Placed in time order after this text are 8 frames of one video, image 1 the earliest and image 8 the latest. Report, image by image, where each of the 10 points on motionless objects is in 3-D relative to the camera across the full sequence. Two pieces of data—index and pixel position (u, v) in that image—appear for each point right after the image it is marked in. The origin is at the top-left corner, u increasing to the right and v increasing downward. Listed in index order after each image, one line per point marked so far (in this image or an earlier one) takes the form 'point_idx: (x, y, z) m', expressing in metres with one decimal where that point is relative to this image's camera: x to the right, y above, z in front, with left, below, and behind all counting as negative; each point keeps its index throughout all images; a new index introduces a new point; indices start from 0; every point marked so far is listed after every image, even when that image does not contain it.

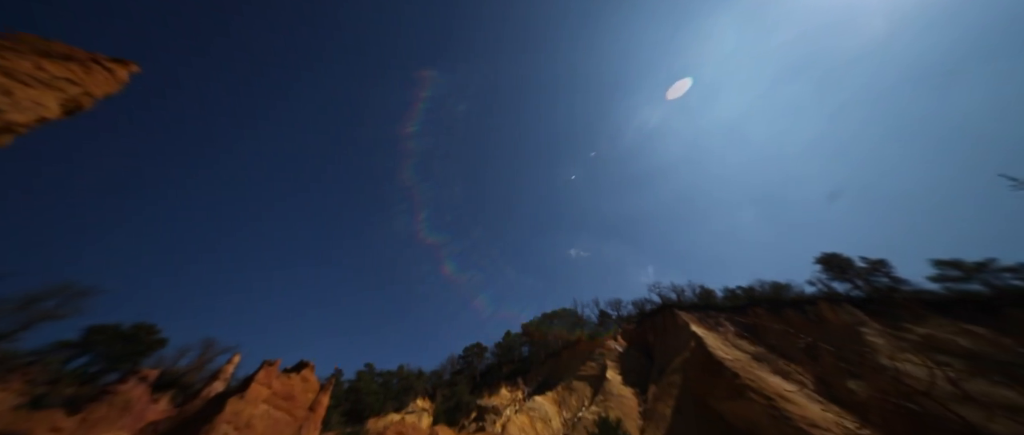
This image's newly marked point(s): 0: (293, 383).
0: (-9.3, -7.4, +11.3) m
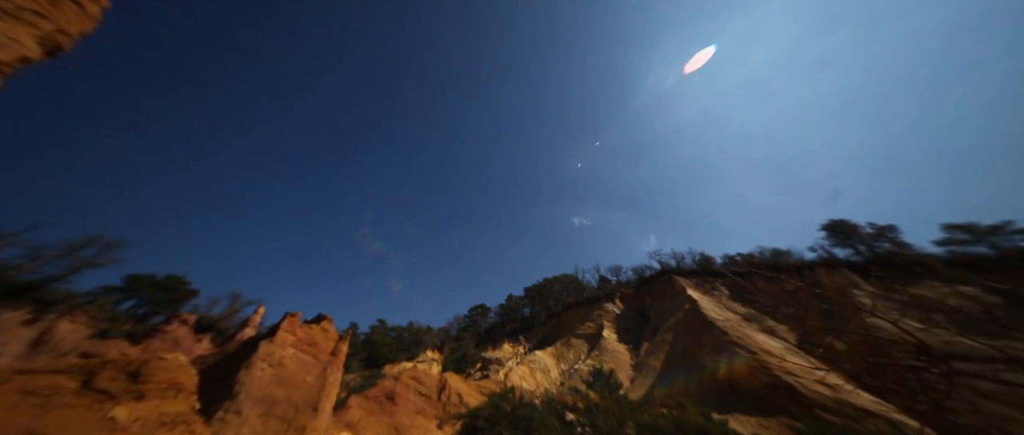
0: (-9.2, -5.6, +12.7) m
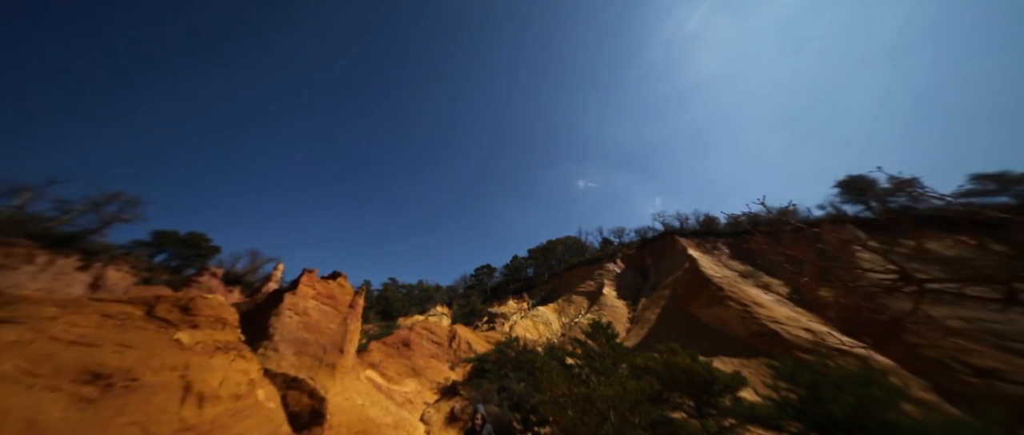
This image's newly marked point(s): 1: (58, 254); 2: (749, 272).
0: (-9.0, -3.6, +13.8) m
1: (-14.4, -1.1, +8.9) m
2: (+15.5, -3.6, +18.2) m
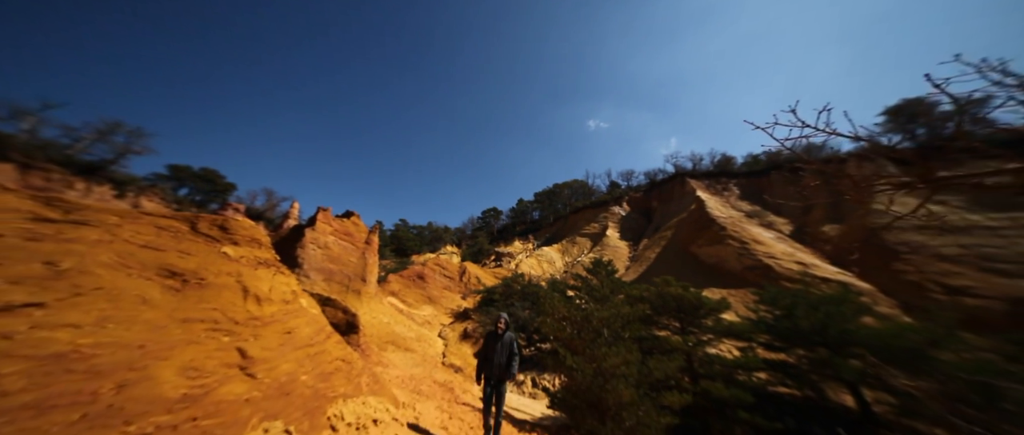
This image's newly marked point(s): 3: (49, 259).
0: (-8.7, -0.4, +14.7) m
1: (-14.2, +1.1, +9.6) m
2: (+15.9, +0.4, +18.5) m
3: (-4.6, -0.3, +2.7) m
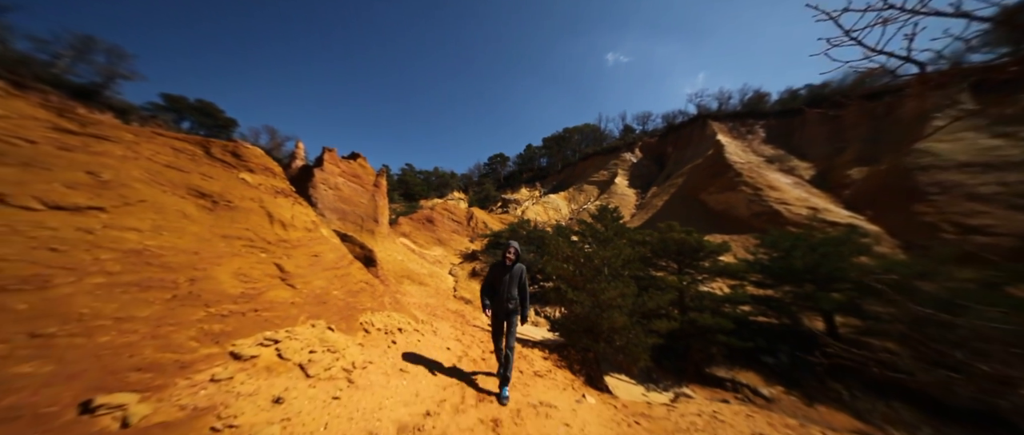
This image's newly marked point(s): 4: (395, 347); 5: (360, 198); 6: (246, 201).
0: (-8.3, +2.8, +14.9) m
1: (-13.9, +3.4, +9.6) m
2: (+16.3, +3.8, +18.0) m
3: (-4.5, +0.5, +3.0) m
4: (-1.9, -2.0, +4.4) m
5: (-7.6, +1.1, +14.0) m
6: (-4.2, +0.3, +4.4) m
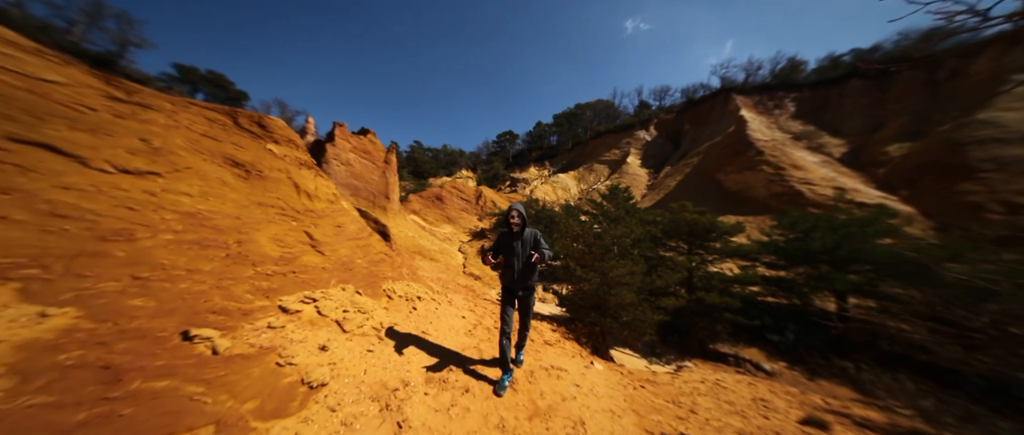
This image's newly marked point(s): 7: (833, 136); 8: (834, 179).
0: (-7.7, +4.1, +15.0) m
1: (-13.4, +4.5, +9.9) m
2: (+17.1, +4.8, +17.3) m
3: (-4.2, +0.9, +3.2) m
4: (-1.6, -1.6, +4.7) m
5: (-7.0, +2.3, +14.2) m
6: (-3.9, +0.7, +4.6) m
7: (+17.0, +4.4, +15.0) m
8: (+14.4, +1.8, +12.7) m
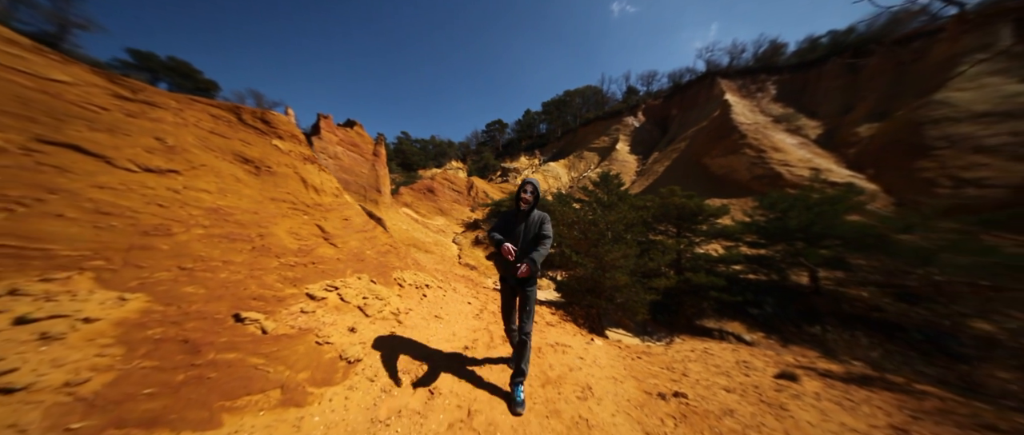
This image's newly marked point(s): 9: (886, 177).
0: (-8.1, +4.4, +14.9) m
1: (-13.6, +4.5, +9.5) m
2: (+16.6, +5.9, +17.9) m
3: (-4.2, +0.9, +3.3) m
4: (-1.5, -1.4, +5.0) m
5: (-7.3, +2.6, +14.2) m
6: (-3.8, +0.8, +4.7) m
7: (+16.6, +5.4, +15.6) m
8: (+14.2, +2.6, +13.3) m
9: (+10.7, +1.1, +8.0) m
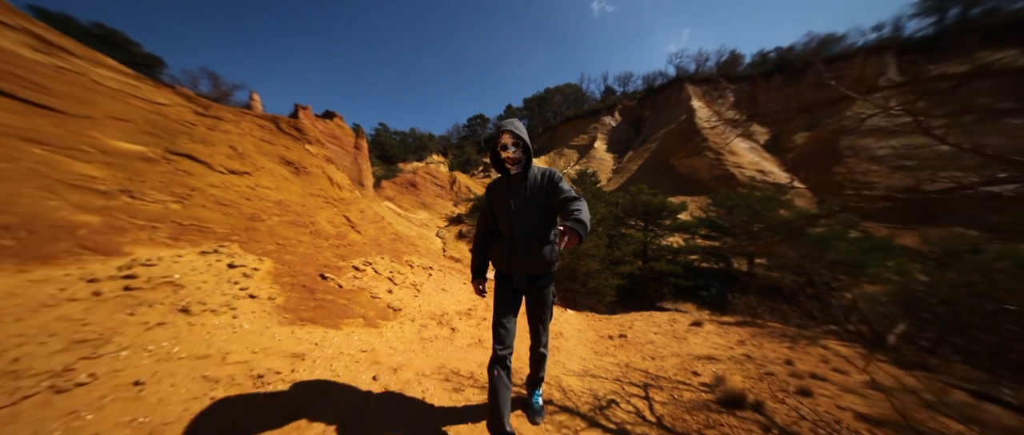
0: (-8.8, +4.8, +15.4) m
1: (-14.1, +4.8, +9.8) m
2: (+15.5, +6.1, +20.1) m
3: (-4.2, +1.1, +4.2) m
4: (-1.8, -1.3, +6.1) m
5: (-8.1, +3.0, +14.8) m
6: (-4.0, +1.0, +5.7) m
7: (+15.7, +5.6, +17.7) m
8: (+13.4, +2.8, +15.4) m
9: (+10.3, +1.2, +9.9) m
